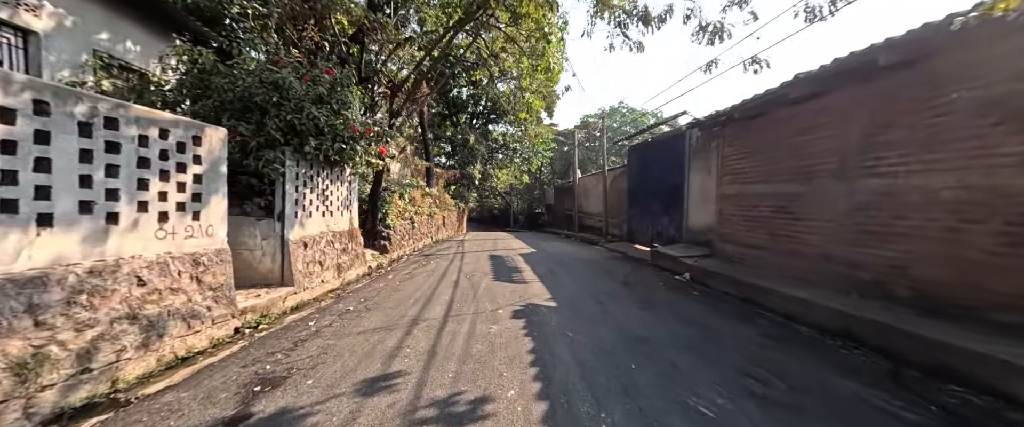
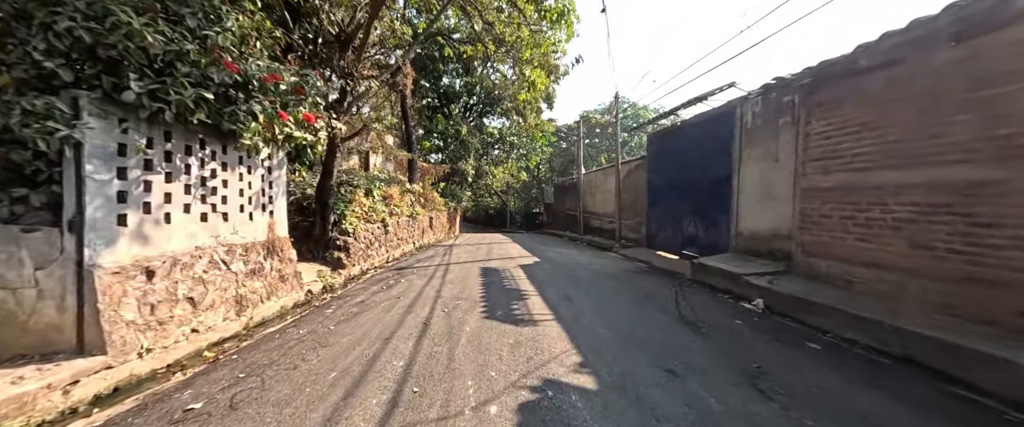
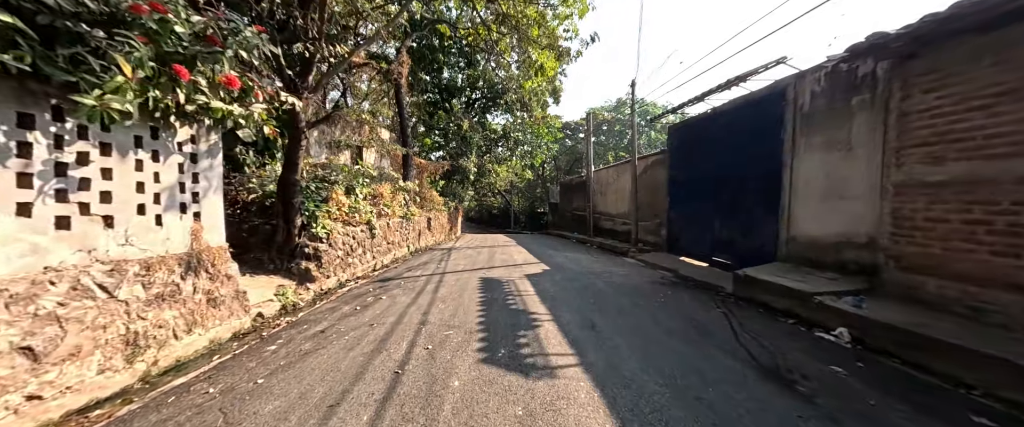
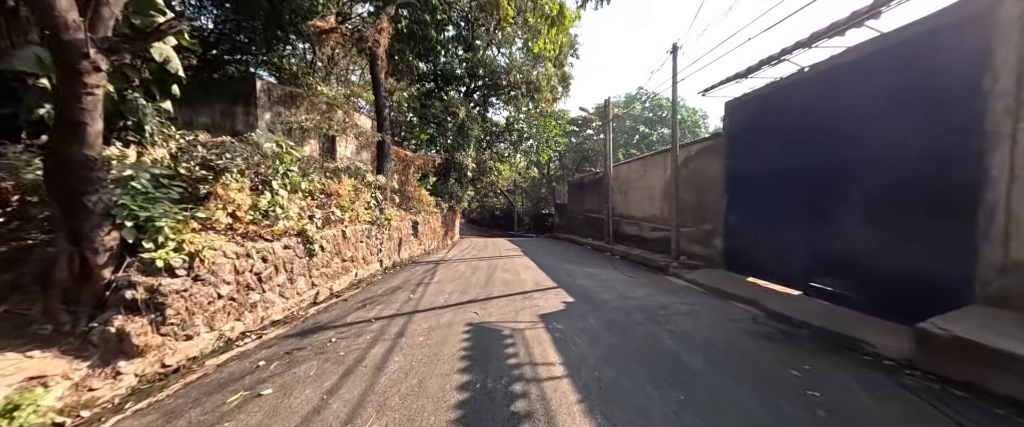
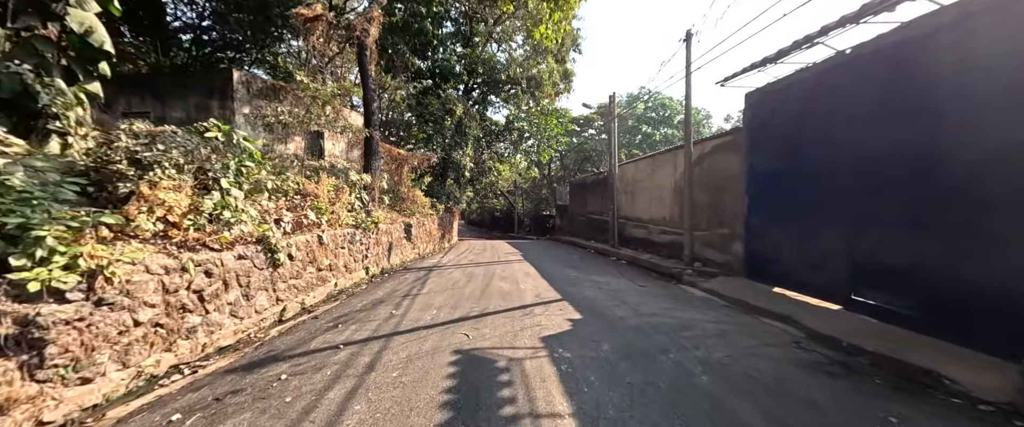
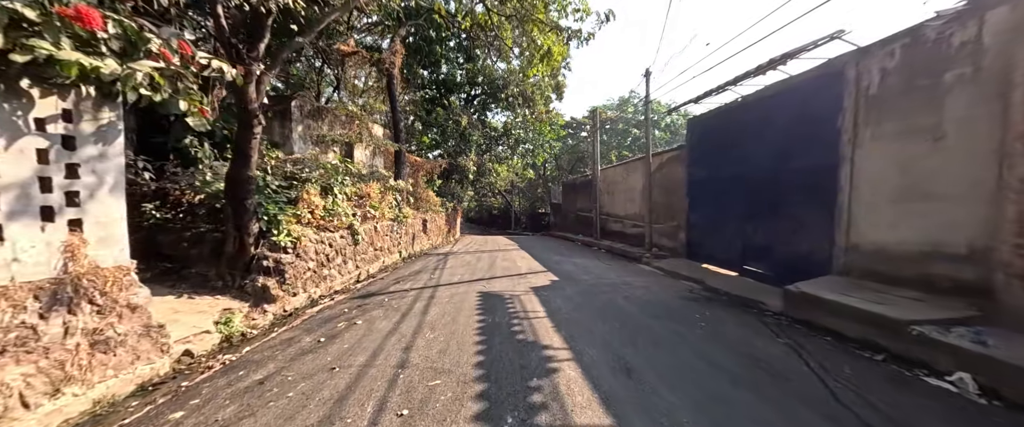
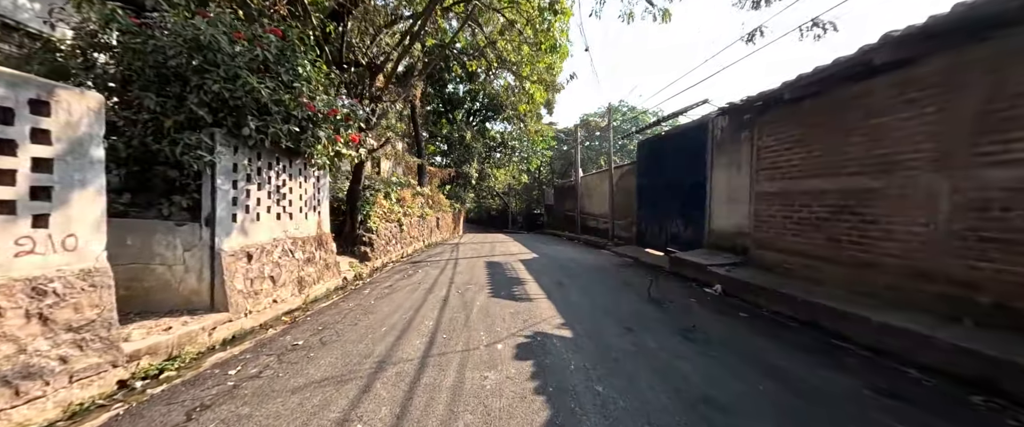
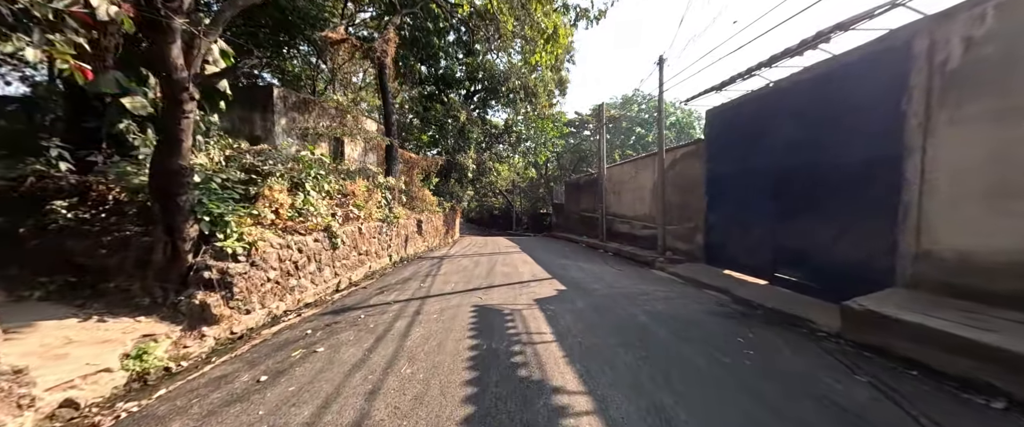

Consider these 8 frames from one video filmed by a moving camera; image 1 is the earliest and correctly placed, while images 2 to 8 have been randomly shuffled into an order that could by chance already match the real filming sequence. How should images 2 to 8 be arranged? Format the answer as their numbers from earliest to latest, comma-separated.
7, 2, 3, 6, 8, 4, 5
